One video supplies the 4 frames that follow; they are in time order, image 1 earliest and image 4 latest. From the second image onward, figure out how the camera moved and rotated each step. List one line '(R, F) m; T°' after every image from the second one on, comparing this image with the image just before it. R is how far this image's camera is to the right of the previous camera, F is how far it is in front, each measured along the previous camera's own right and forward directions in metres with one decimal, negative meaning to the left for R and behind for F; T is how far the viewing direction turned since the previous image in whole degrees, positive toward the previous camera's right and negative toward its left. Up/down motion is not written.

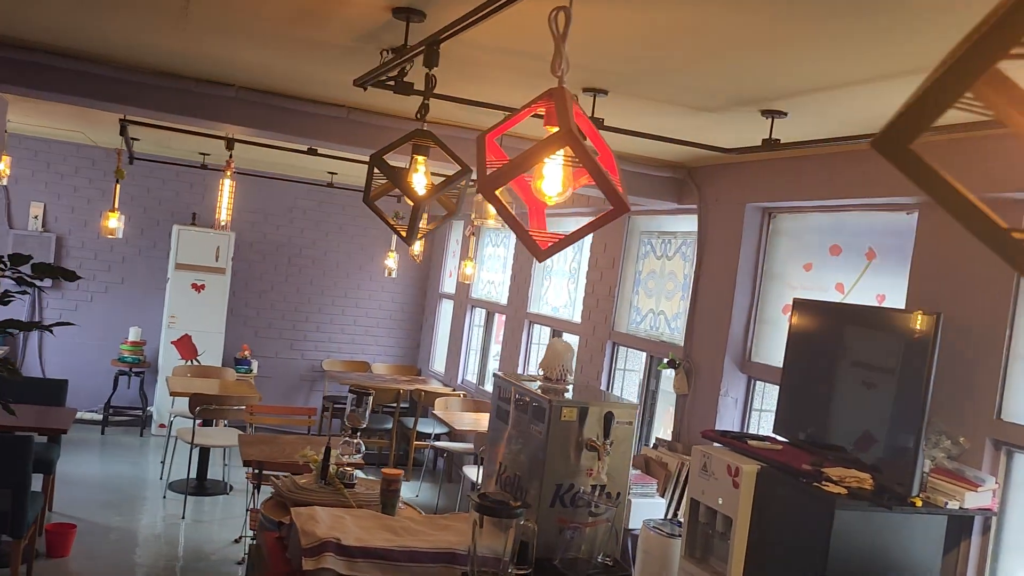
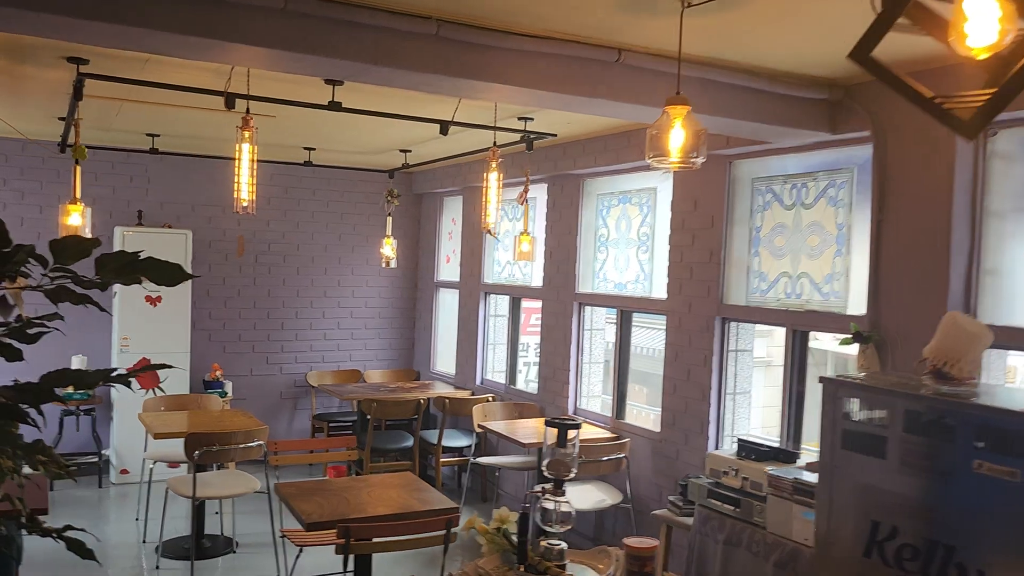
(-0.9, +1.1) m; +6°
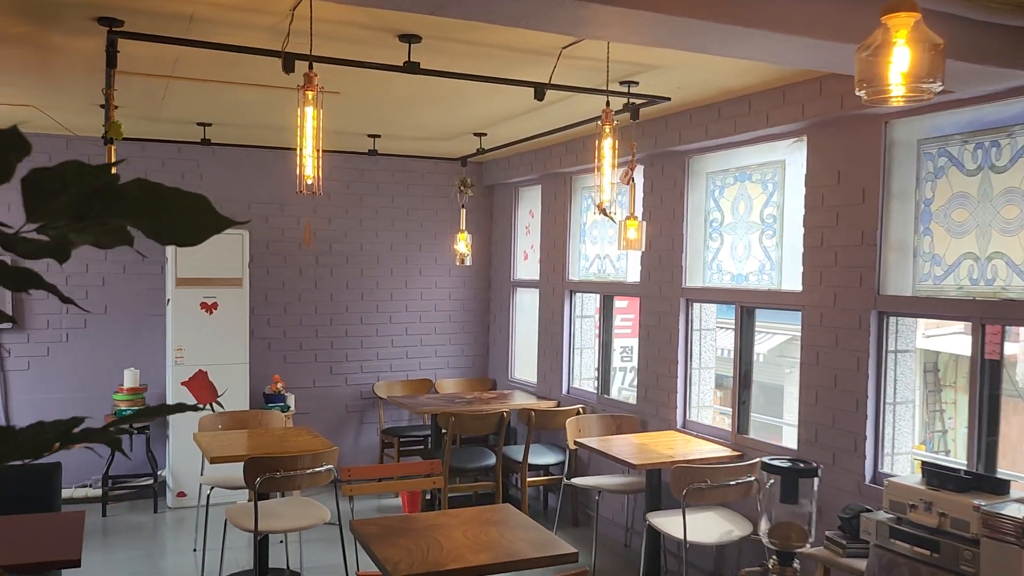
(-0.2, +0.7) m; -3°
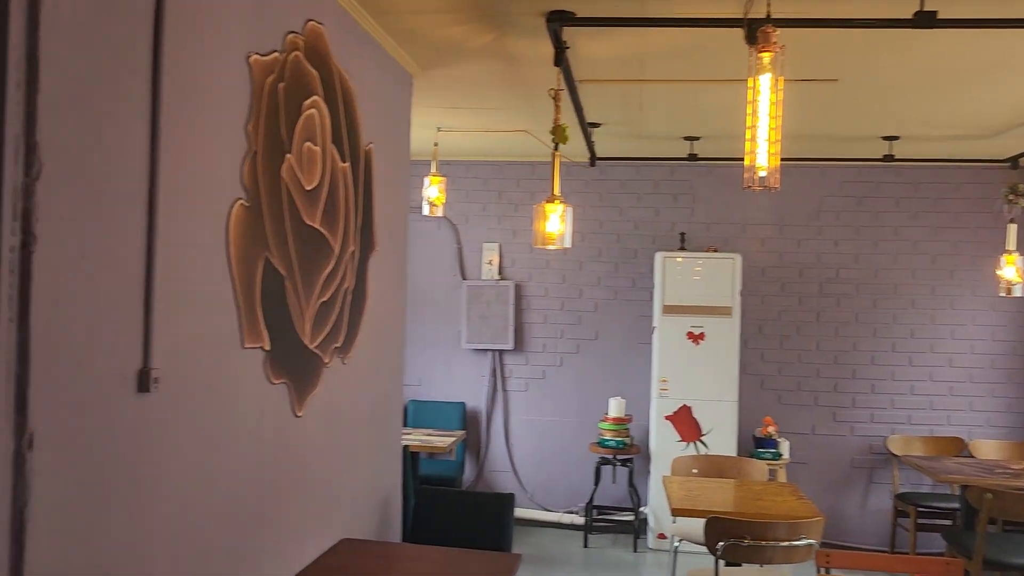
(0.0, +0.7) m; -33°
